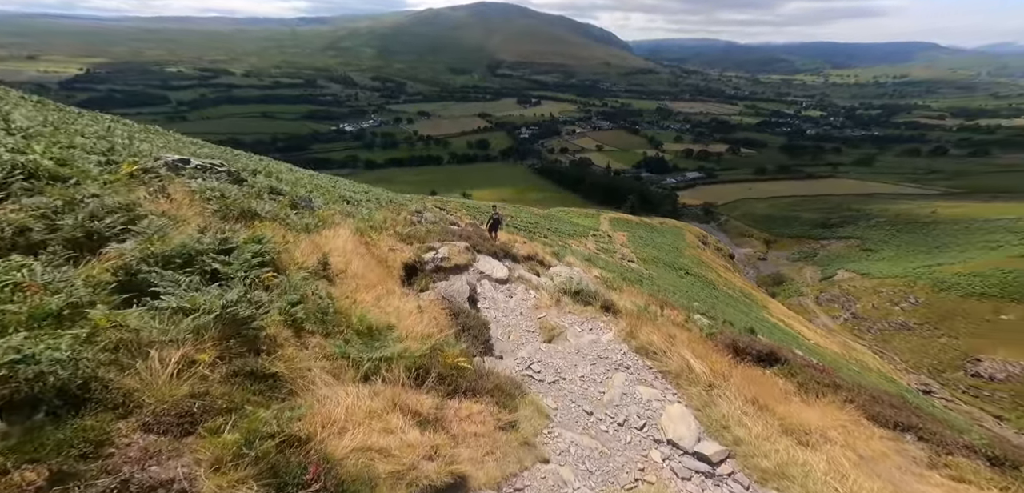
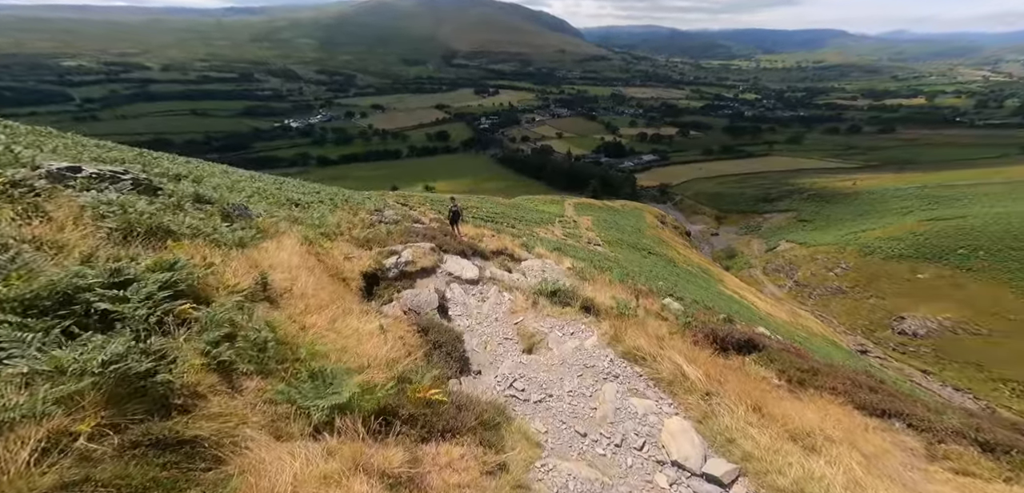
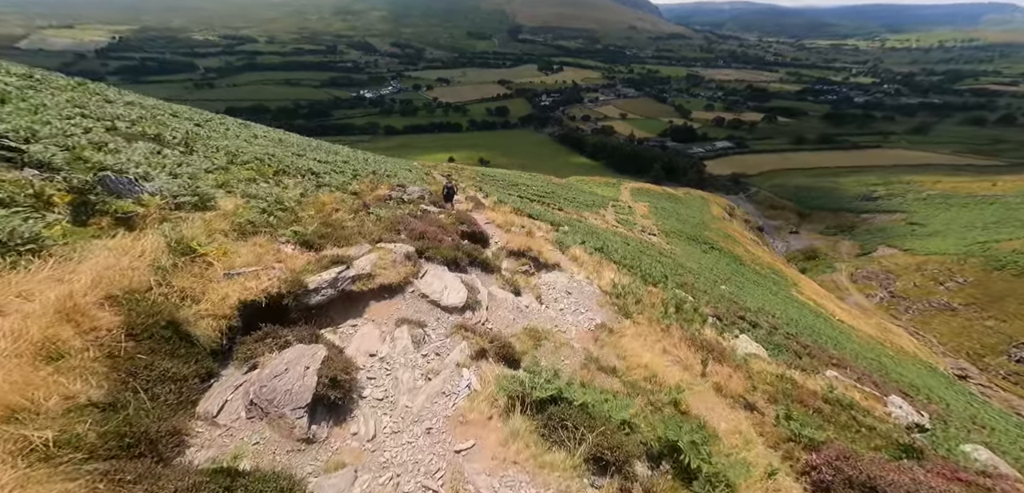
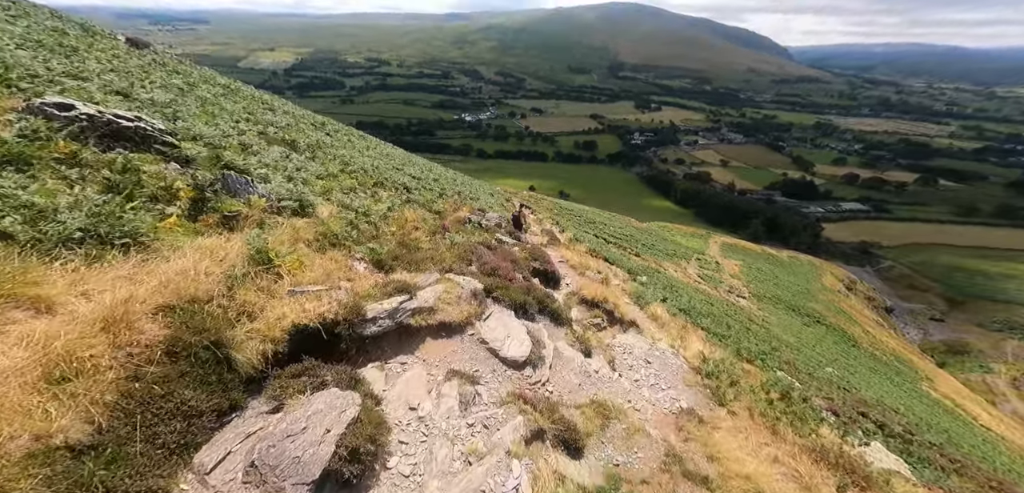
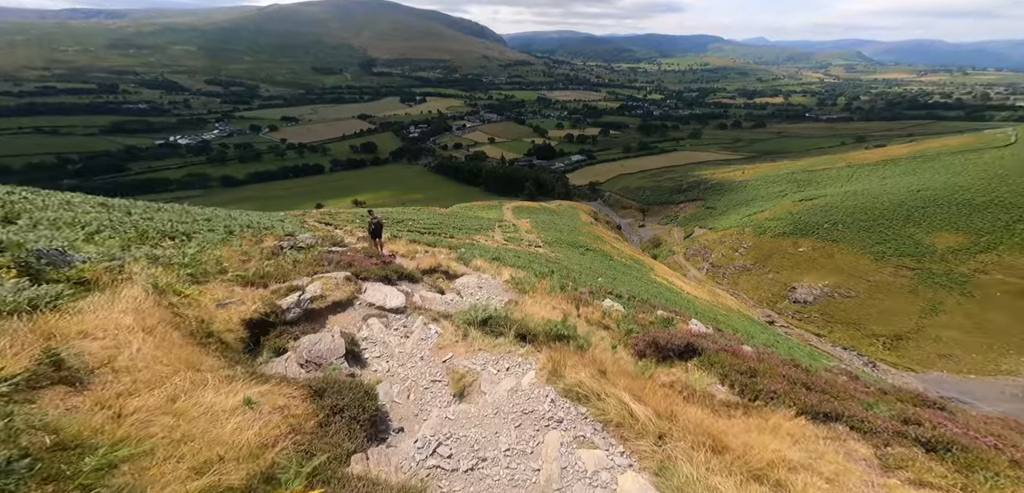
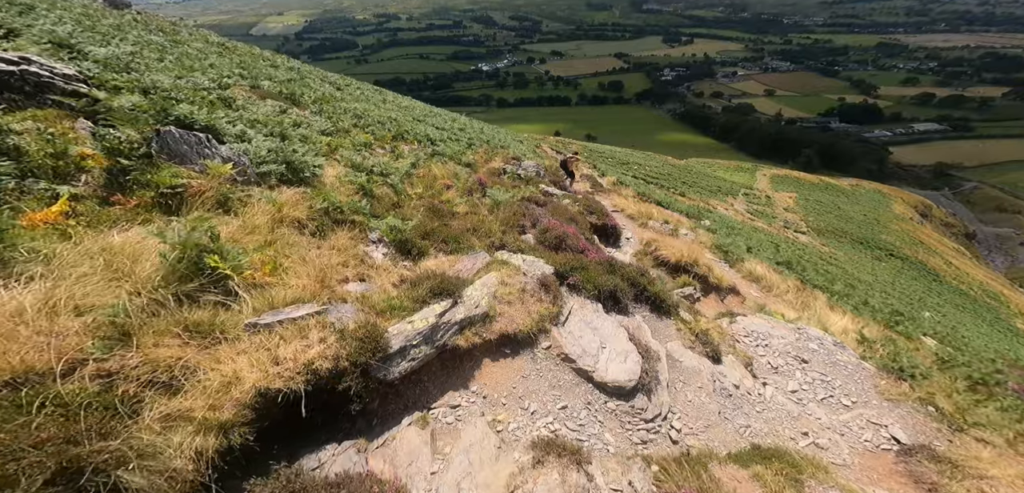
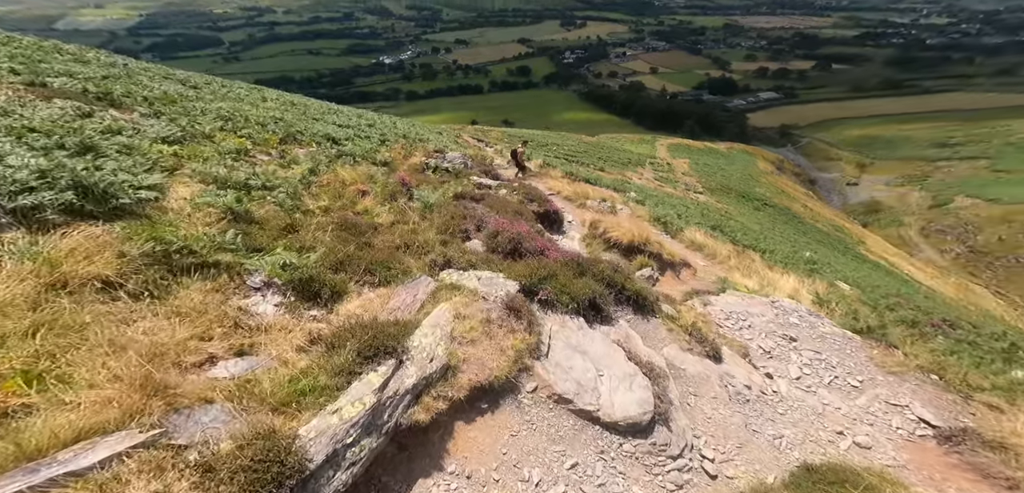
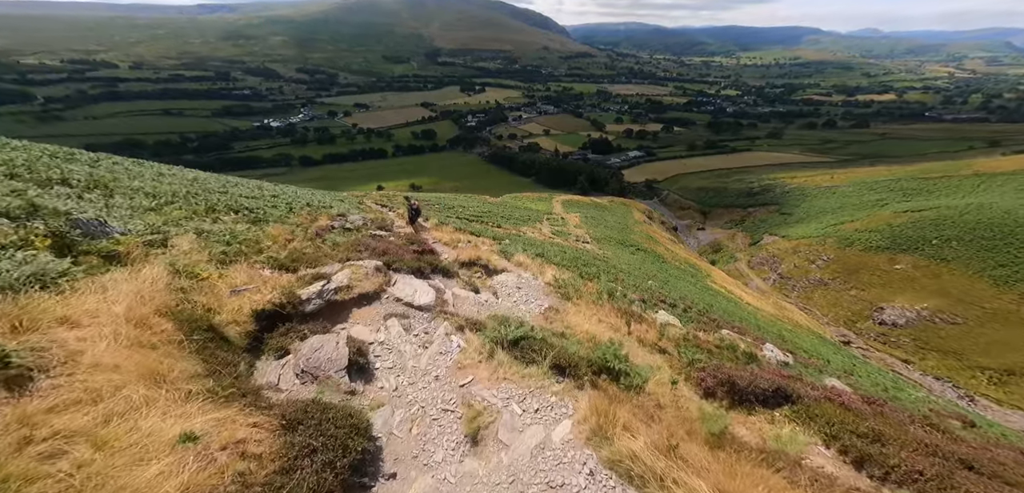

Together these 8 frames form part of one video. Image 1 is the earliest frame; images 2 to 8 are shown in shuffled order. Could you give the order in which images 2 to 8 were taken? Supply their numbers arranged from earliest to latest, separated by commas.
2, 5, 8, 3, 4, 6, 7
